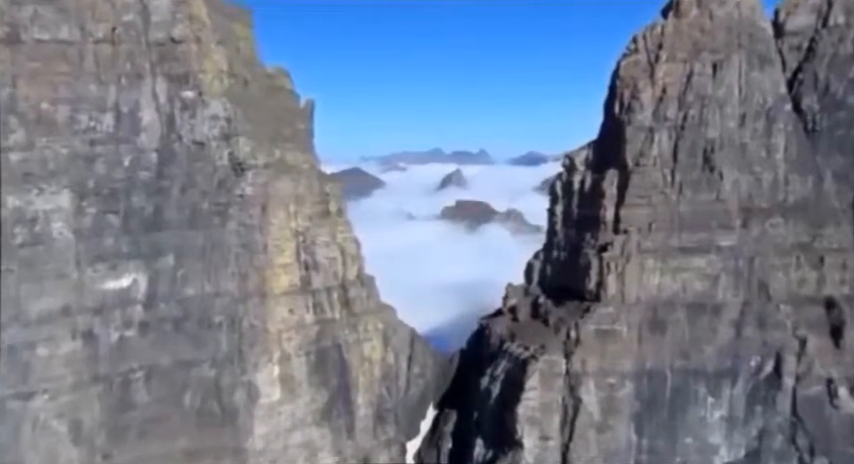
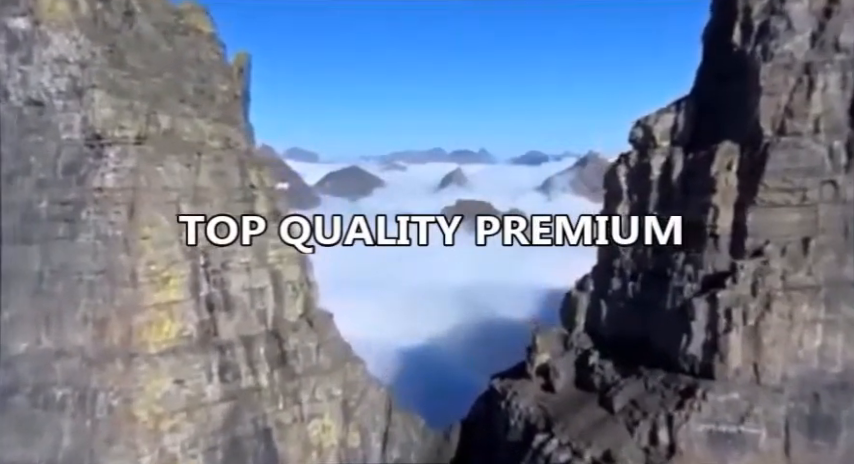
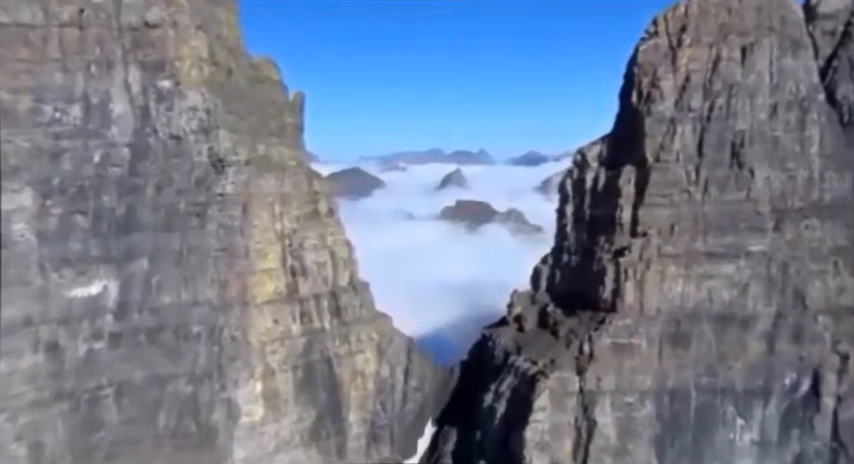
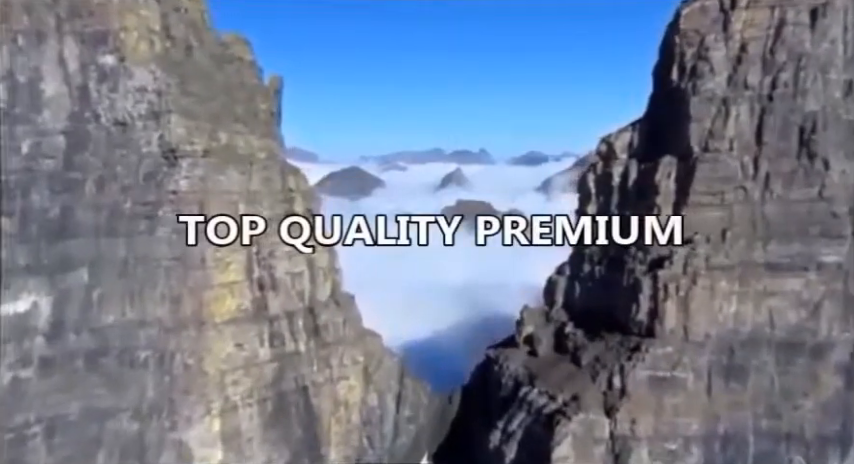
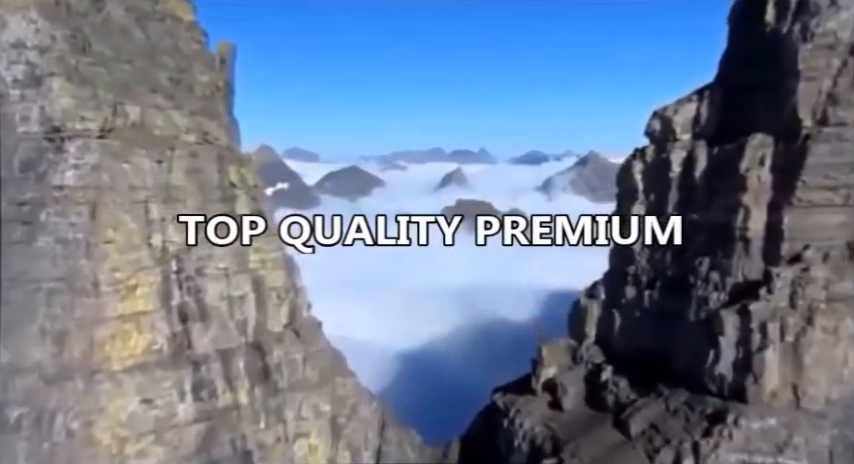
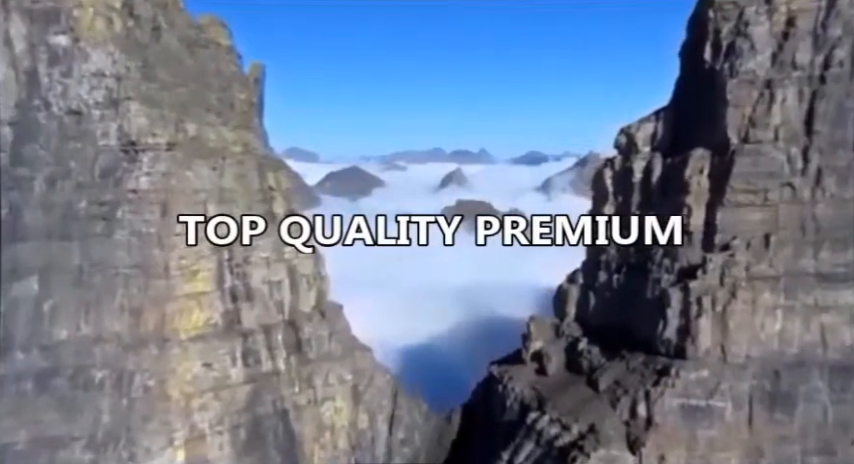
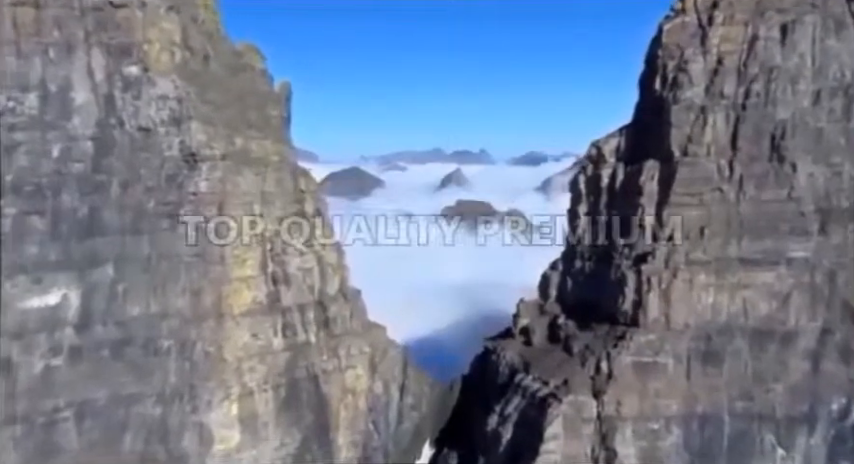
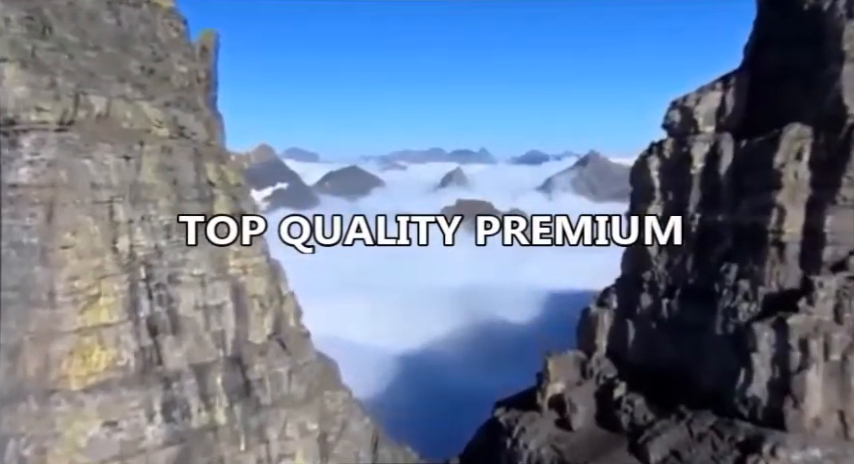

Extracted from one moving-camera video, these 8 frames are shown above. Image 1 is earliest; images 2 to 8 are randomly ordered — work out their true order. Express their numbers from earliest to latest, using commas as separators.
3, 7, 4, 6, 2, 5, 8
